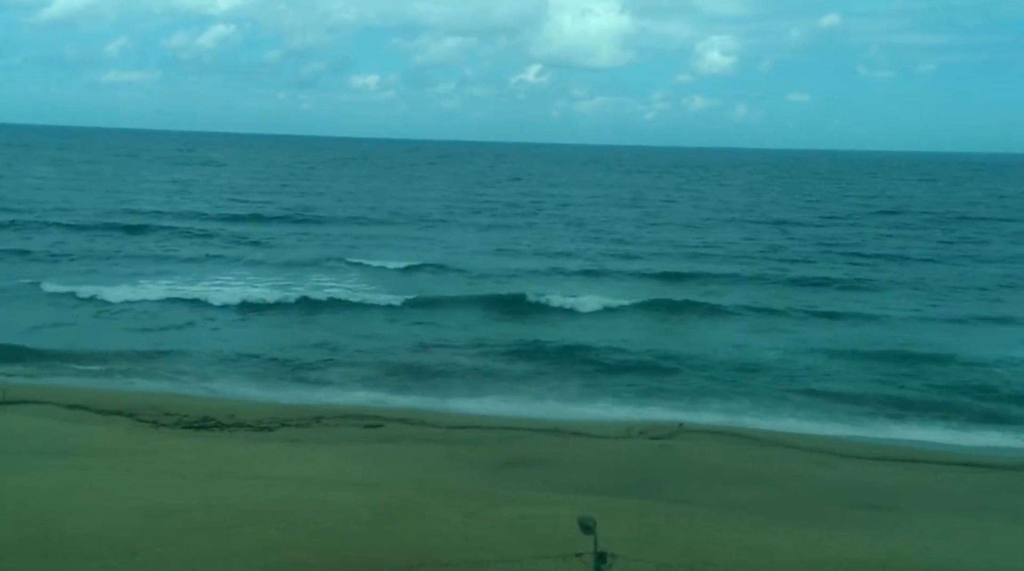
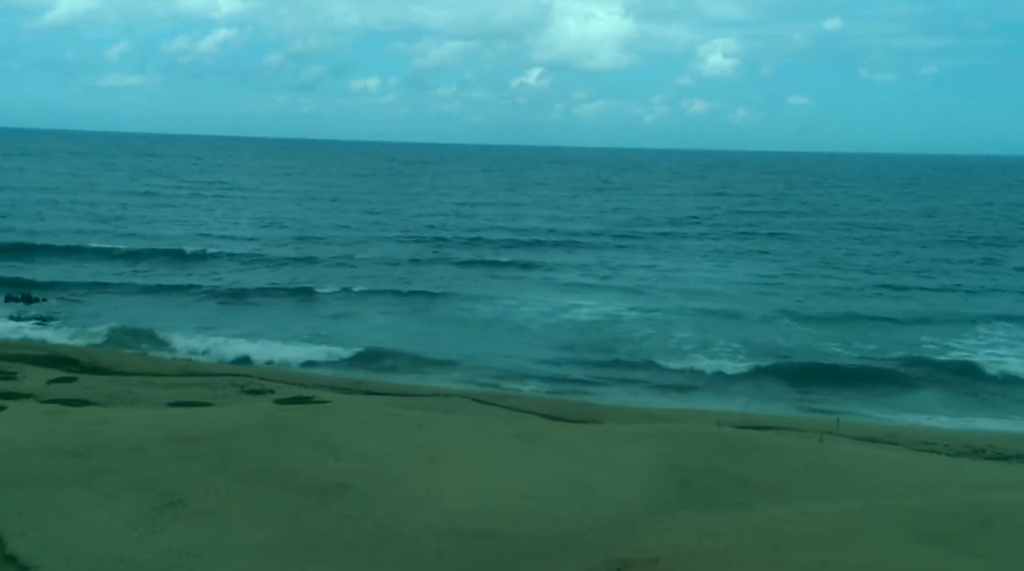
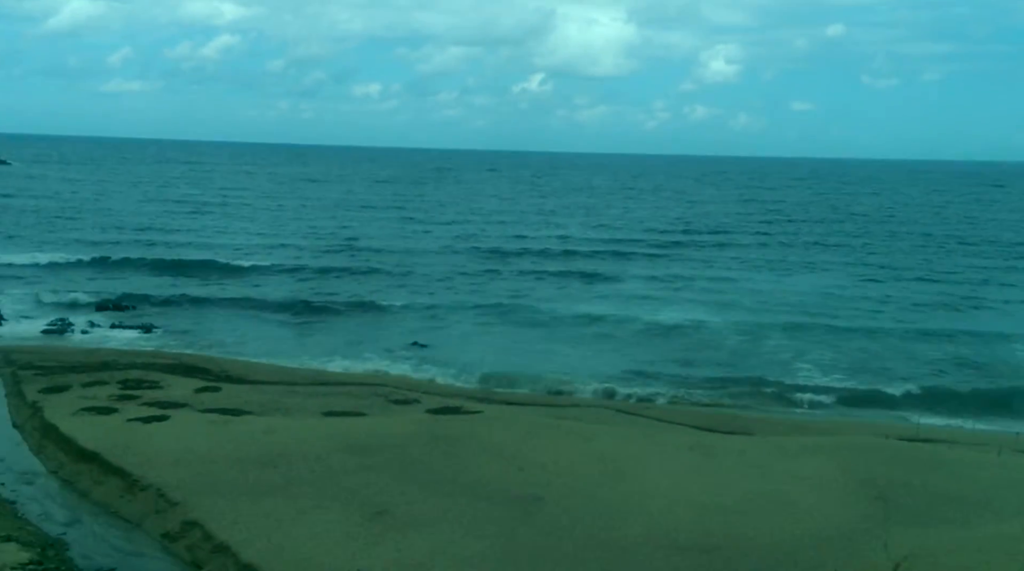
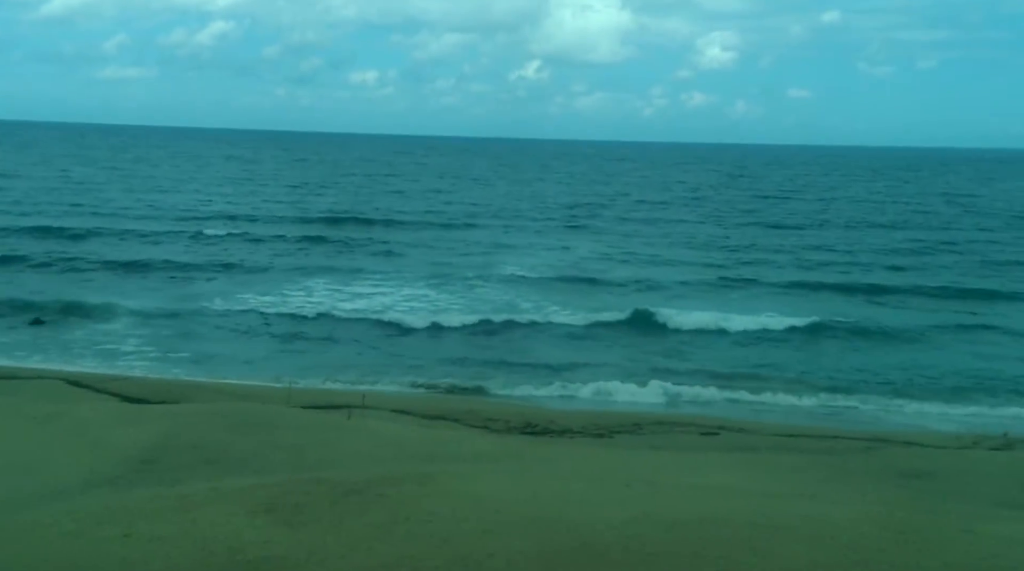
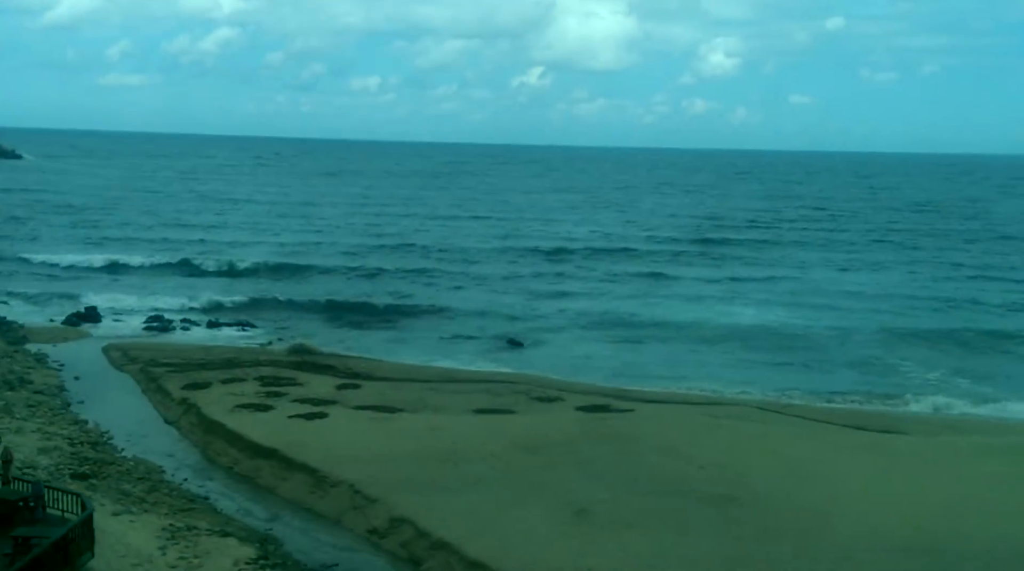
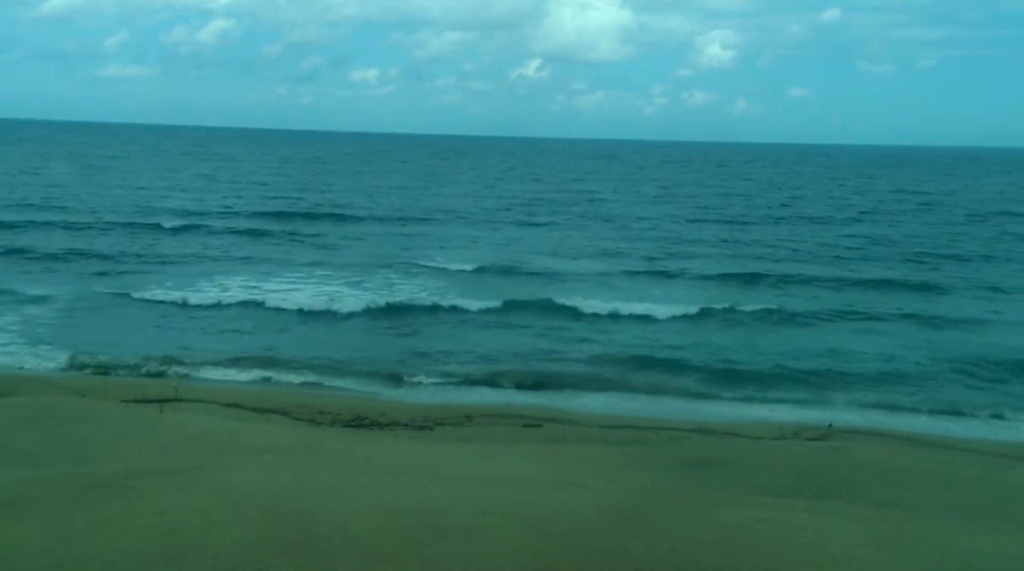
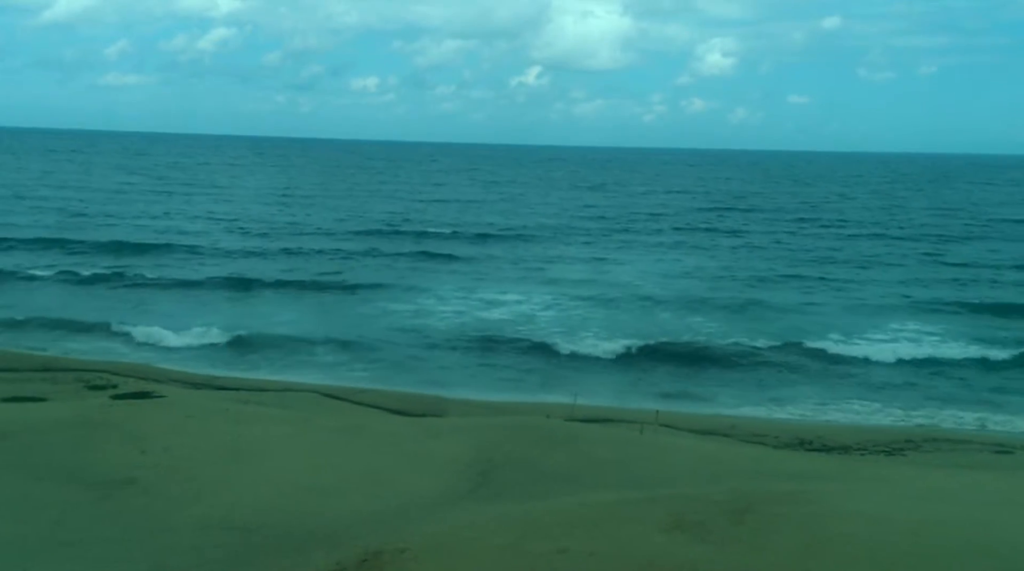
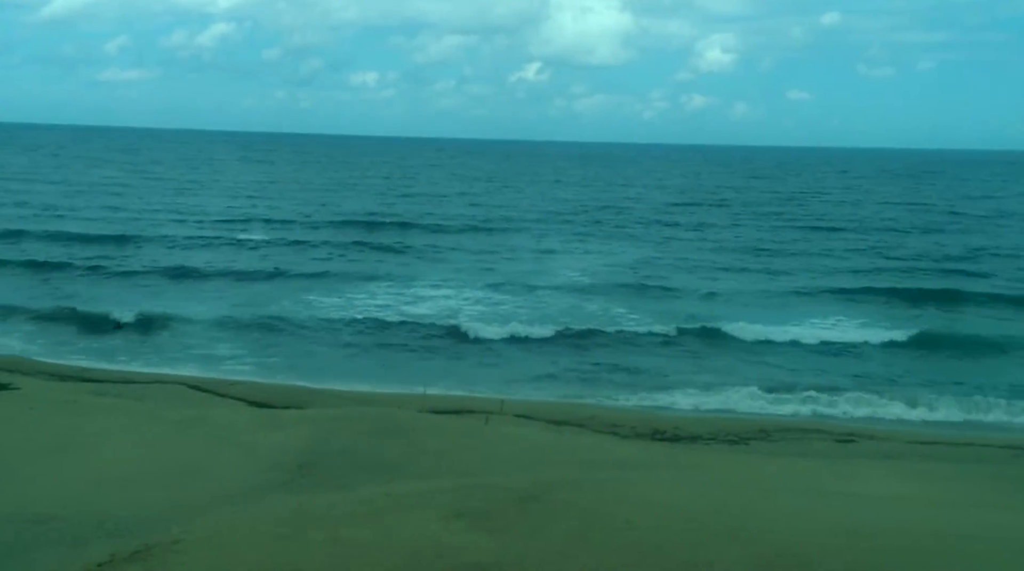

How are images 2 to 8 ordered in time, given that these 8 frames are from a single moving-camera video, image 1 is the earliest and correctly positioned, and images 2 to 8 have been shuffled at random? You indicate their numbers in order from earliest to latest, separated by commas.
6, 4, 8, 7, 2, 3, 5
